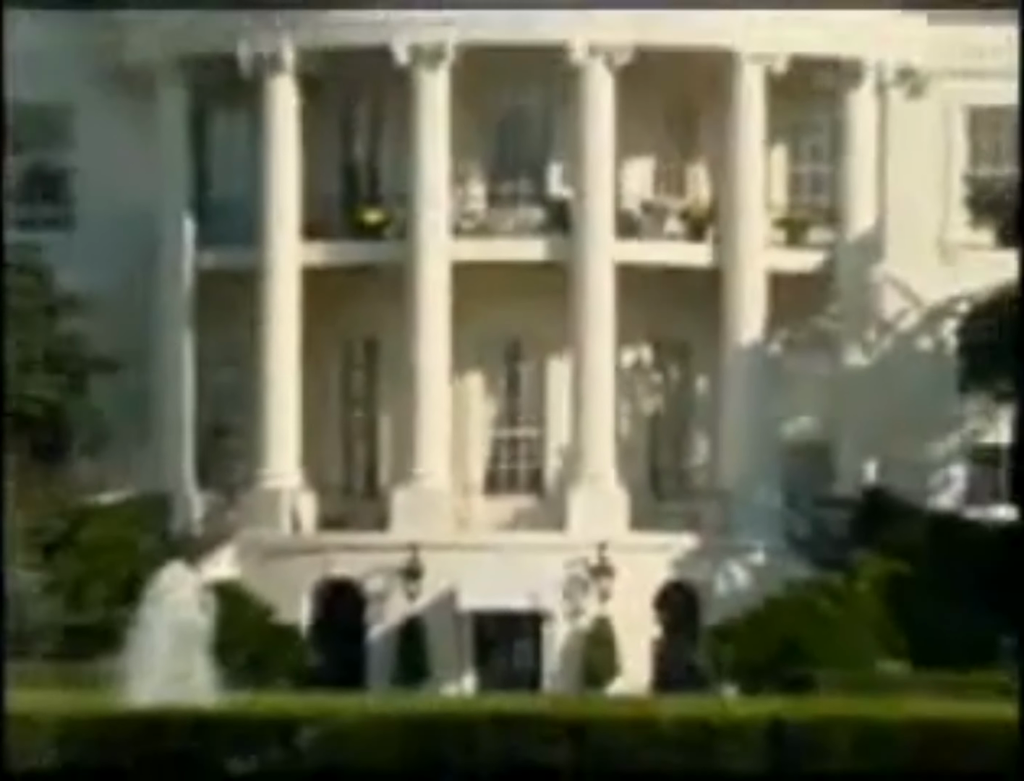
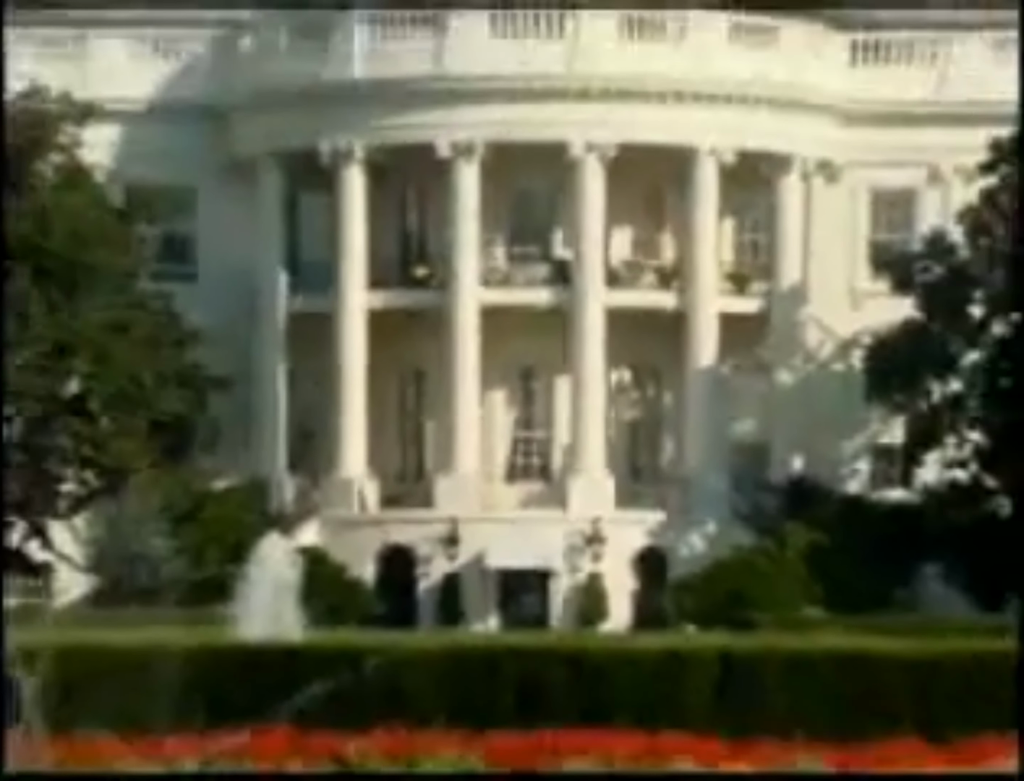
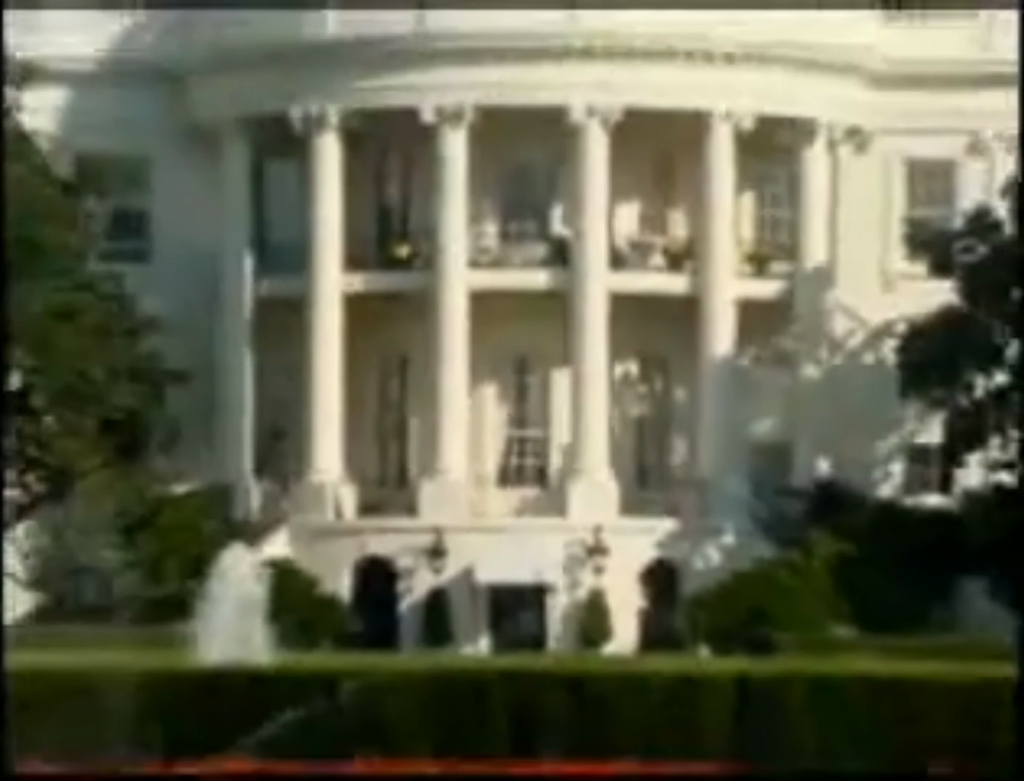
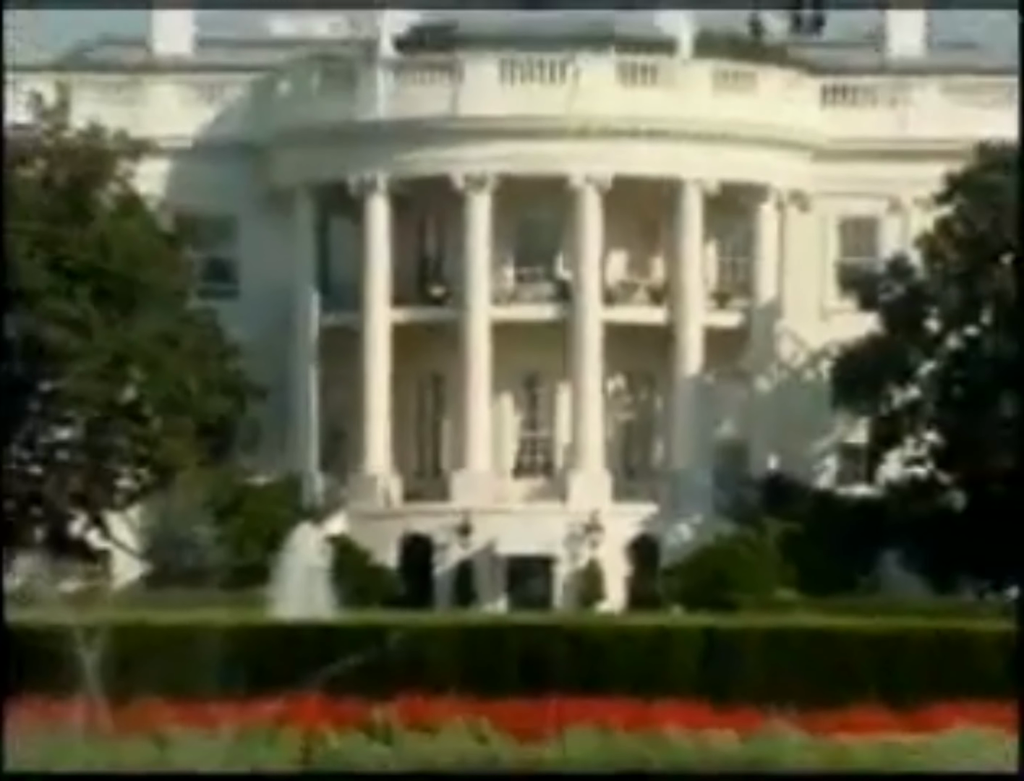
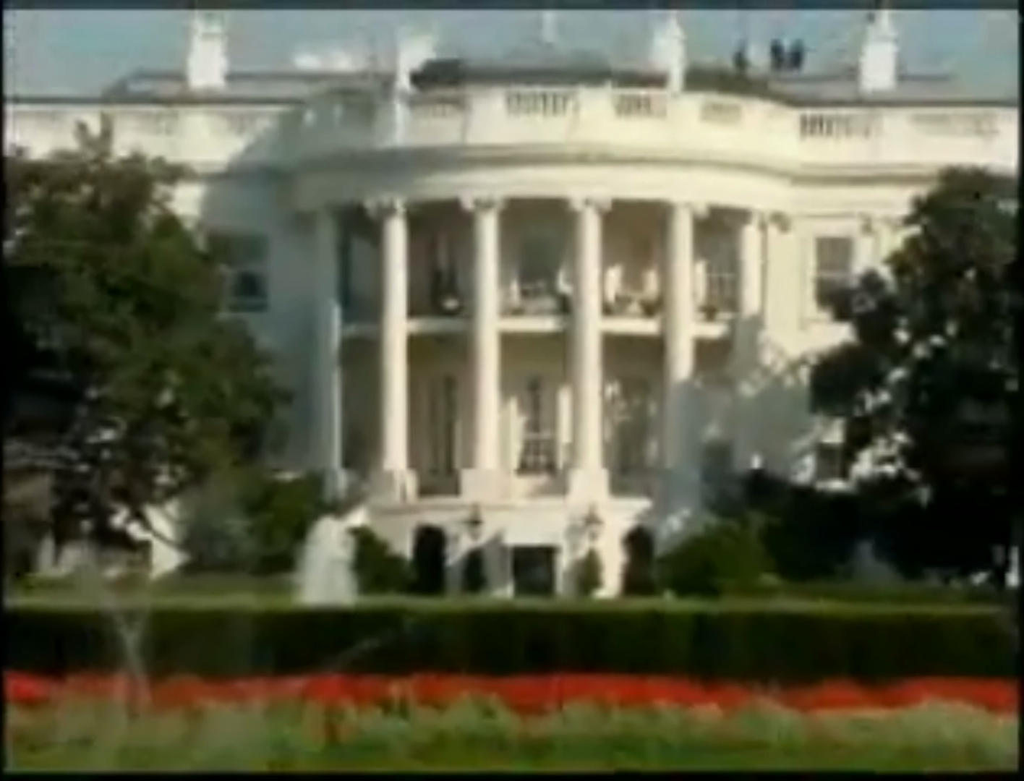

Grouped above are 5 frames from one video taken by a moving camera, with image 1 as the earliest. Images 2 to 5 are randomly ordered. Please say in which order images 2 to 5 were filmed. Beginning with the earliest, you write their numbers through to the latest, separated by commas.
3, 2, 4, 5
